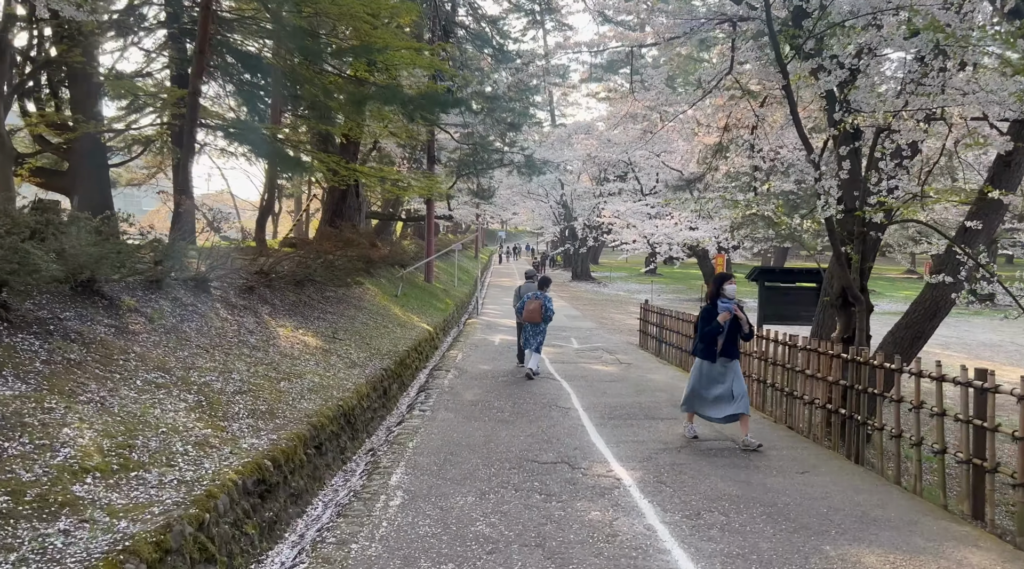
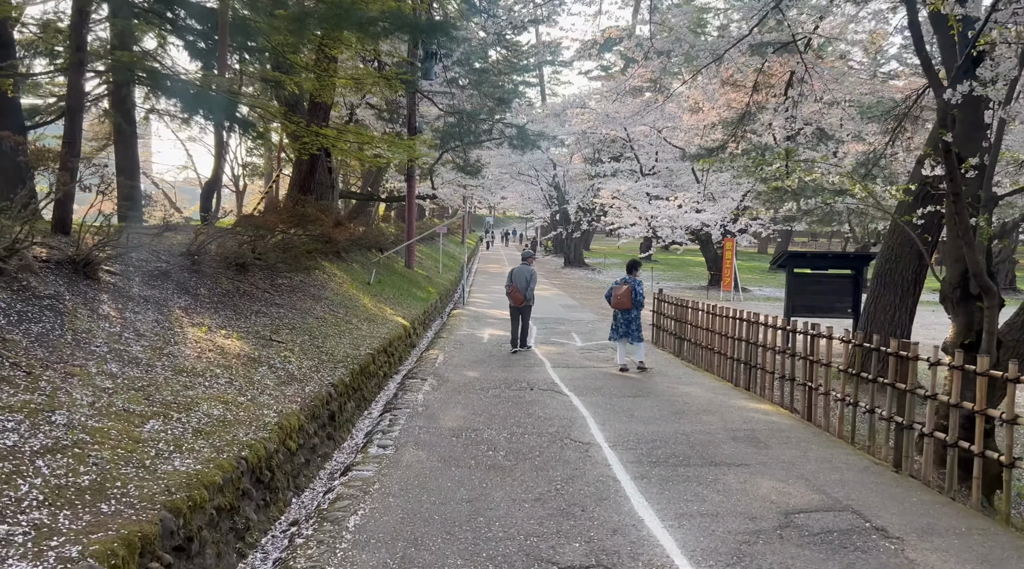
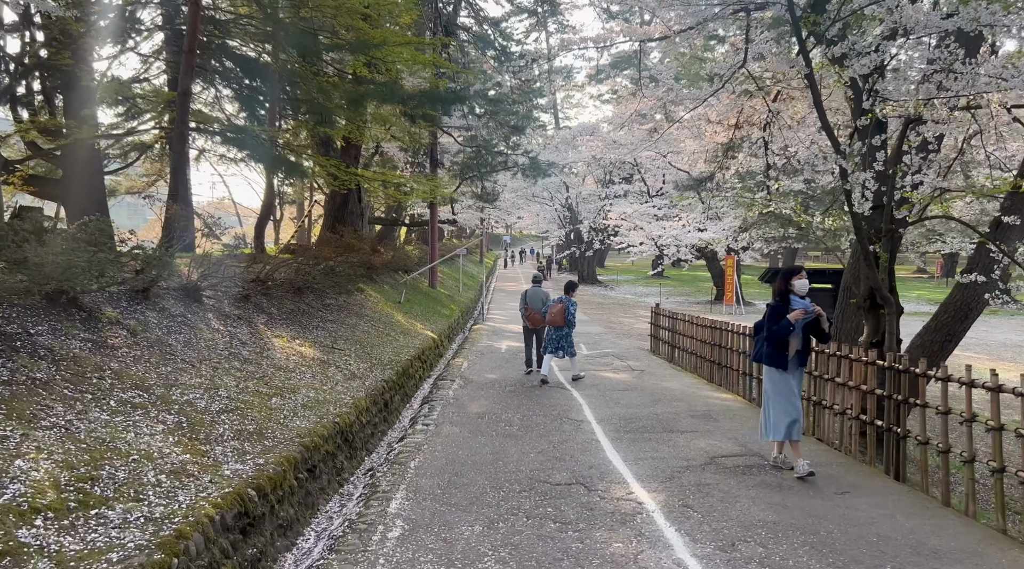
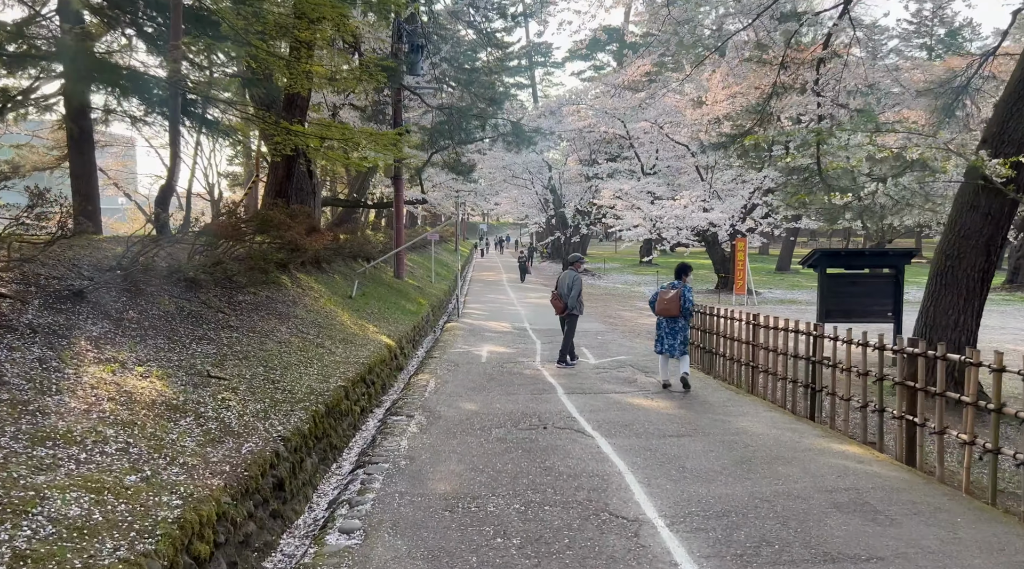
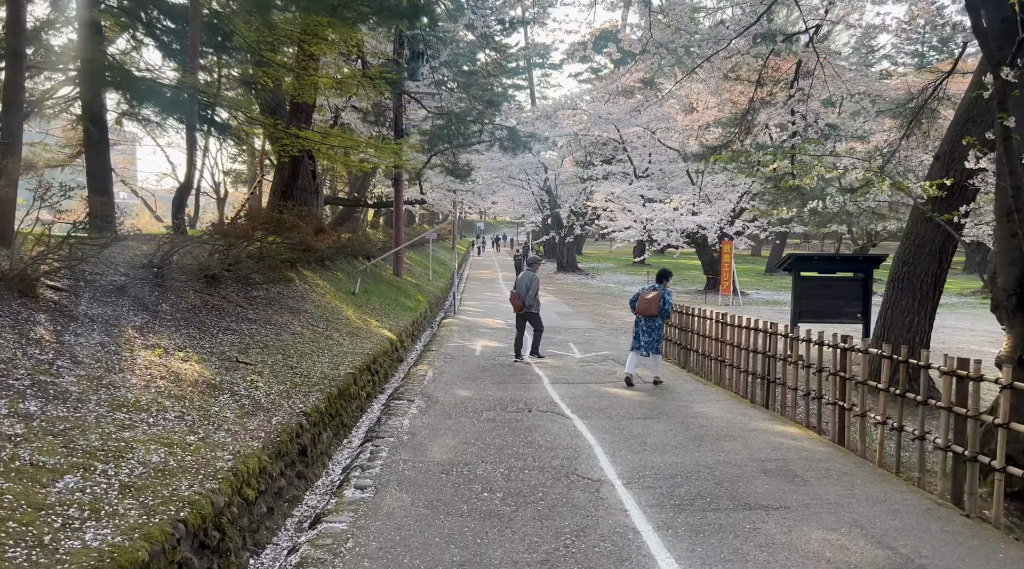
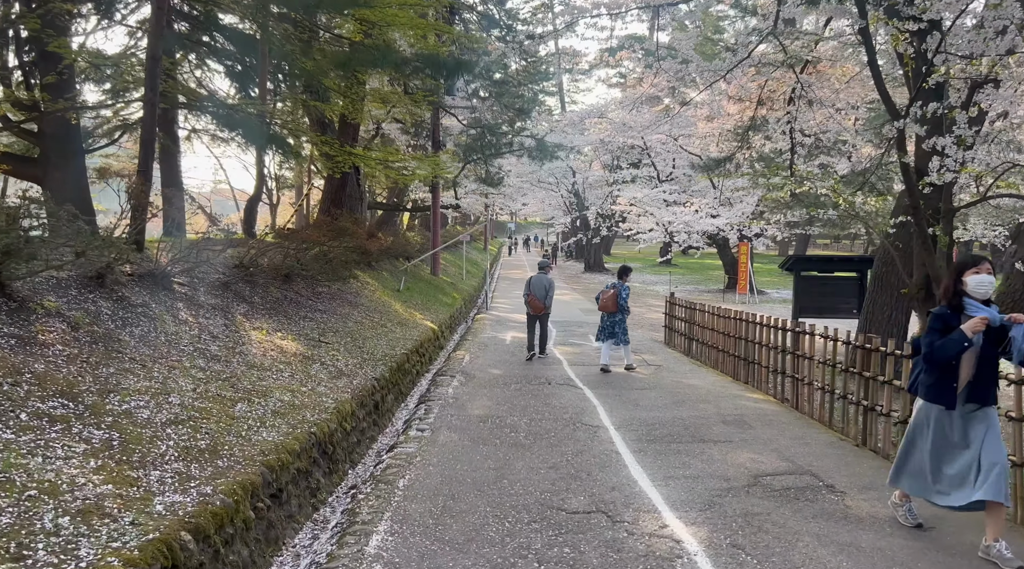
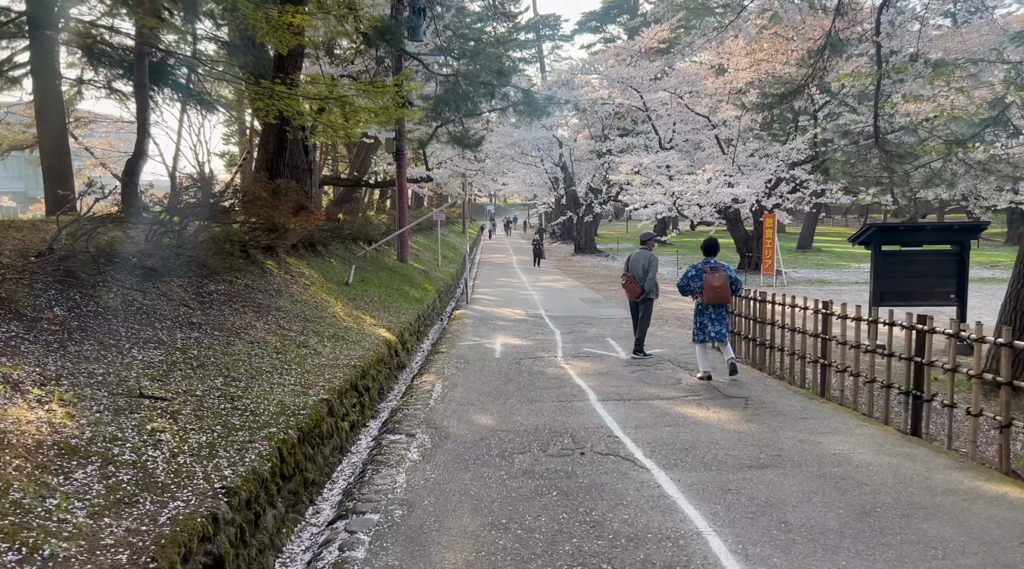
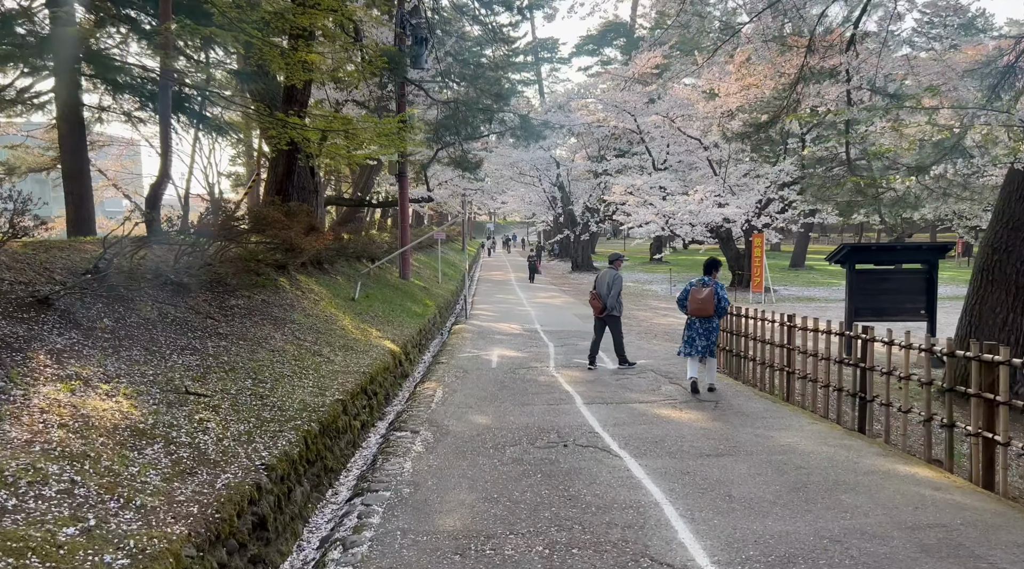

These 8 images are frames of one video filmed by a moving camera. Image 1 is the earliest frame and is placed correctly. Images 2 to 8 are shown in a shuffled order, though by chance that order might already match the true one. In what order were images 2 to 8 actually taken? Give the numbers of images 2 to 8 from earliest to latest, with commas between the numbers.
3, 6, 2, 5, 4, 8, 7
